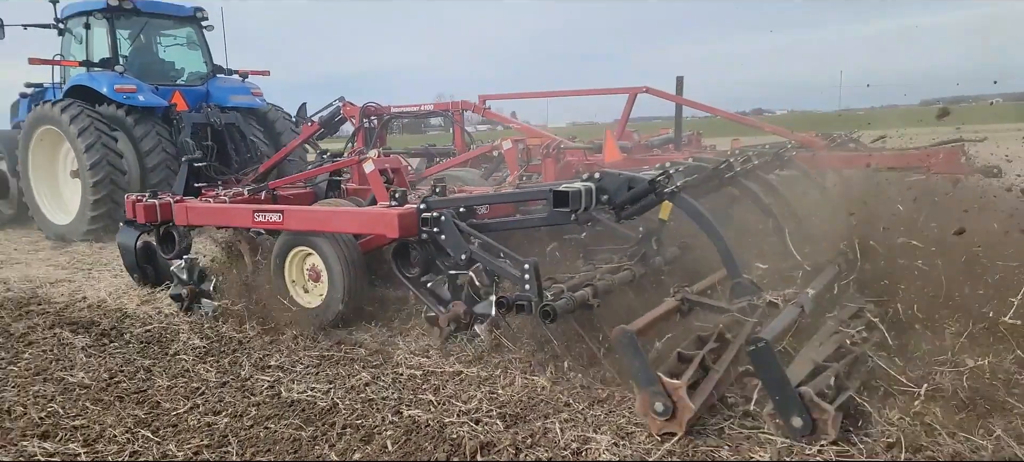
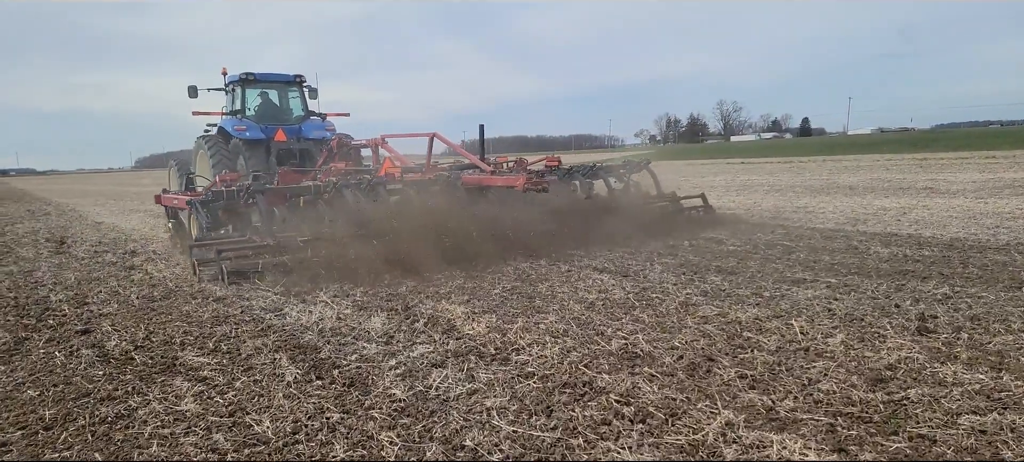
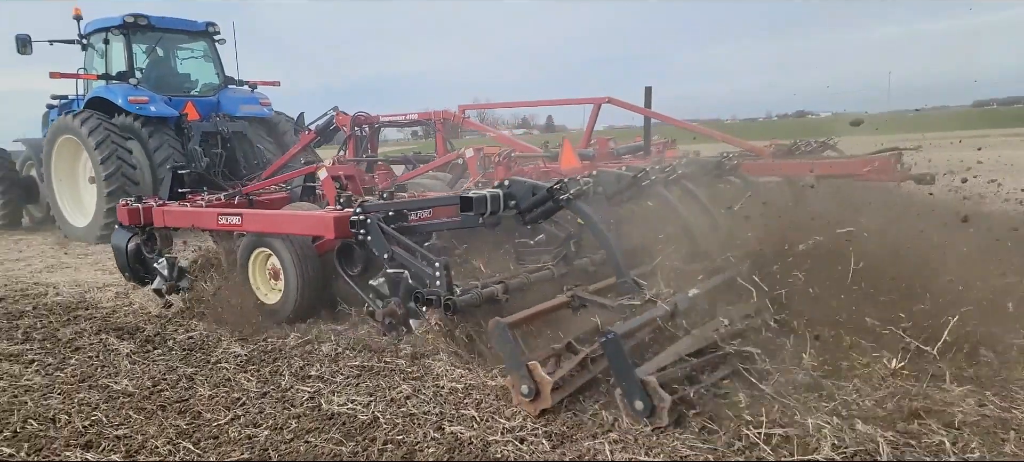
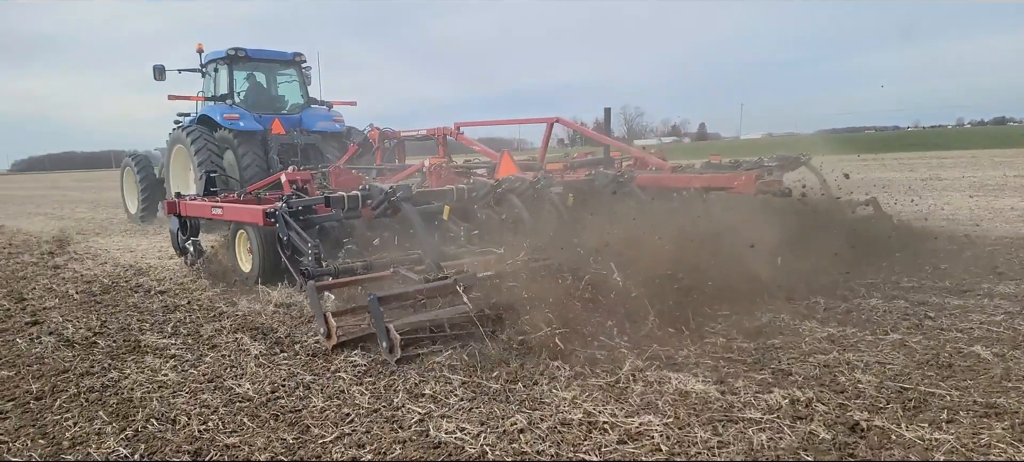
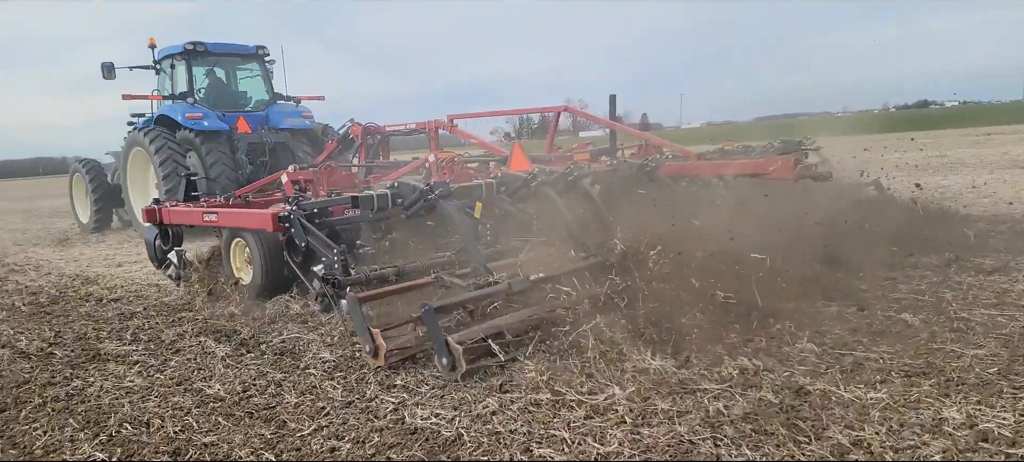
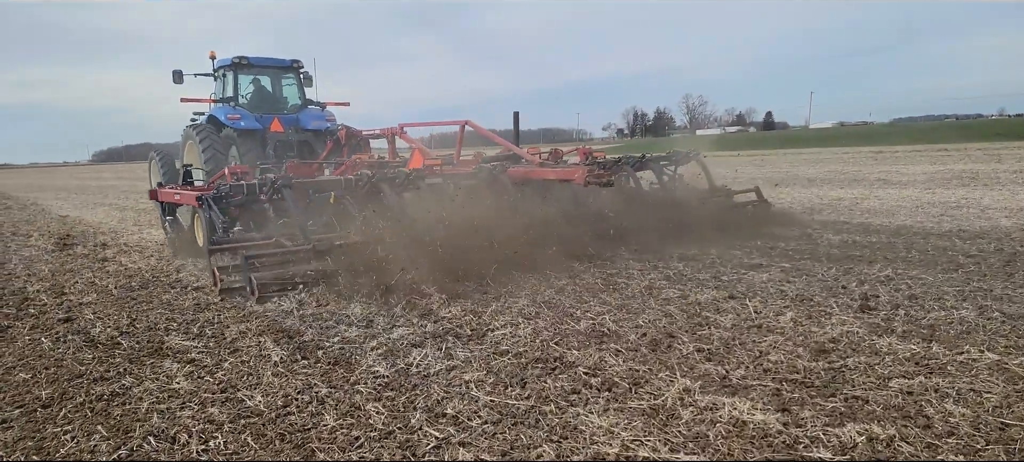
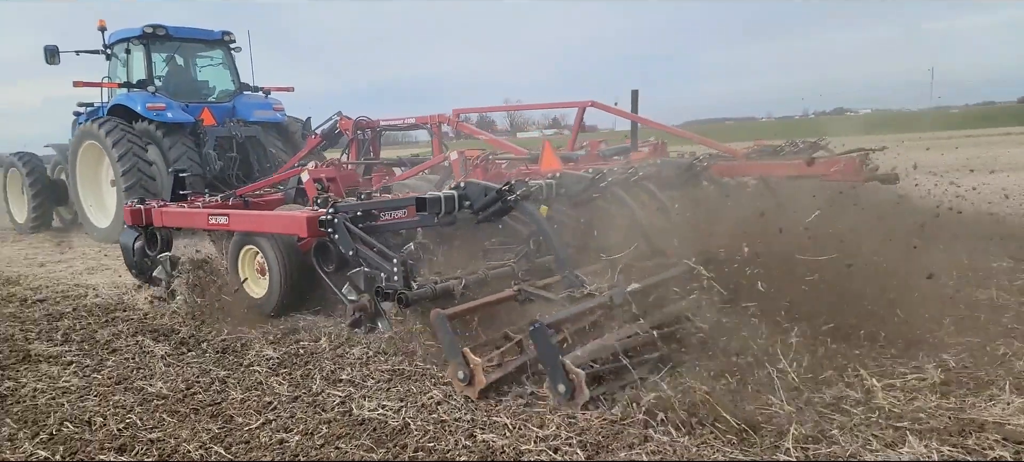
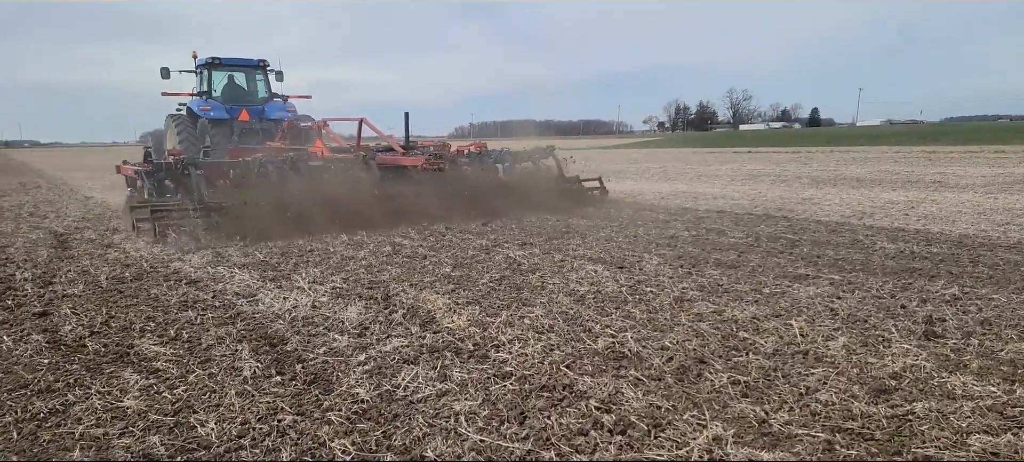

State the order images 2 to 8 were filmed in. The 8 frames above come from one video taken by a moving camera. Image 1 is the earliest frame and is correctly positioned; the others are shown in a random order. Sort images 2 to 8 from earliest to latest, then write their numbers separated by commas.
3, 7, 5, 4, 6, 2, 8
